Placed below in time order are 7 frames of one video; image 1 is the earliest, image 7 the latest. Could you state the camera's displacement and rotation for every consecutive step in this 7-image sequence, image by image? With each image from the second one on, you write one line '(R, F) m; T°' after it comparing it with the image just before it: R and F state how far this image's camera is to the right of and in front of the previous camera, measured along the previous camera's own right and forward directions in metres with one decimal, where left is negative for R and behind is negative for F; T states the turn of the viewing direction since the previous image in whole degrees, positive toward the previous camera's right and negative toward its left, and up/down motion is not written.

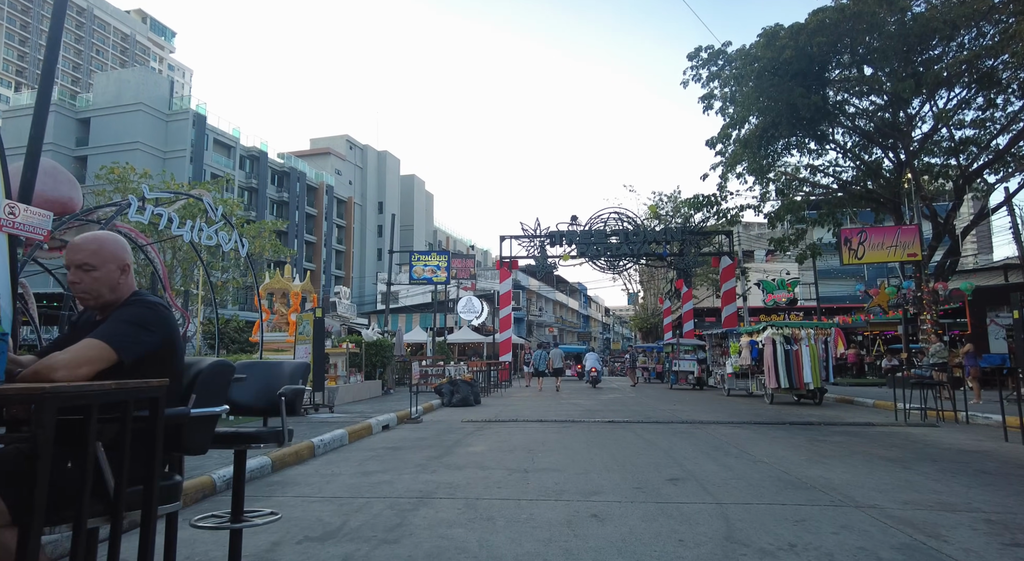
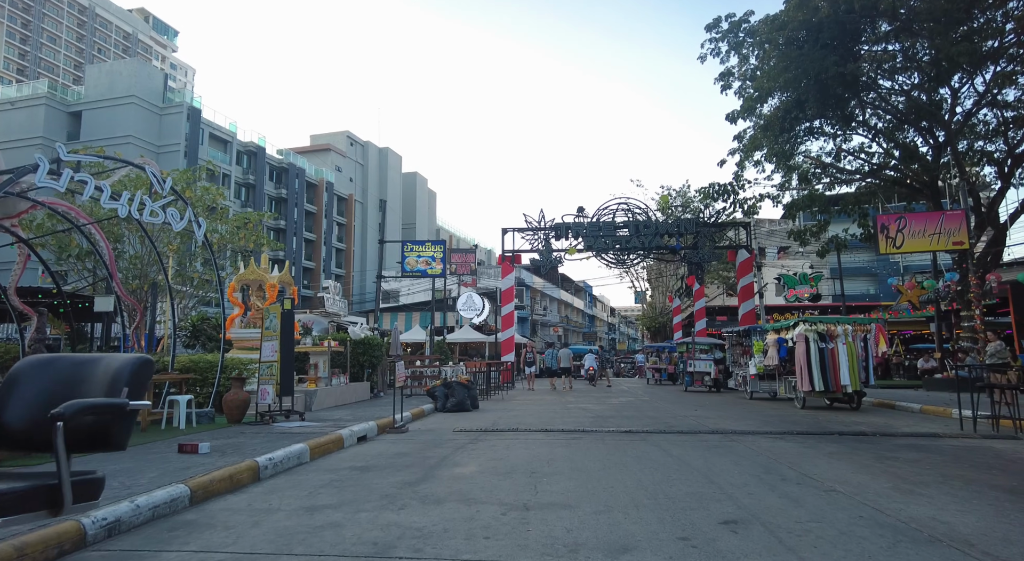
(+0.1, +1.6) m; 0°
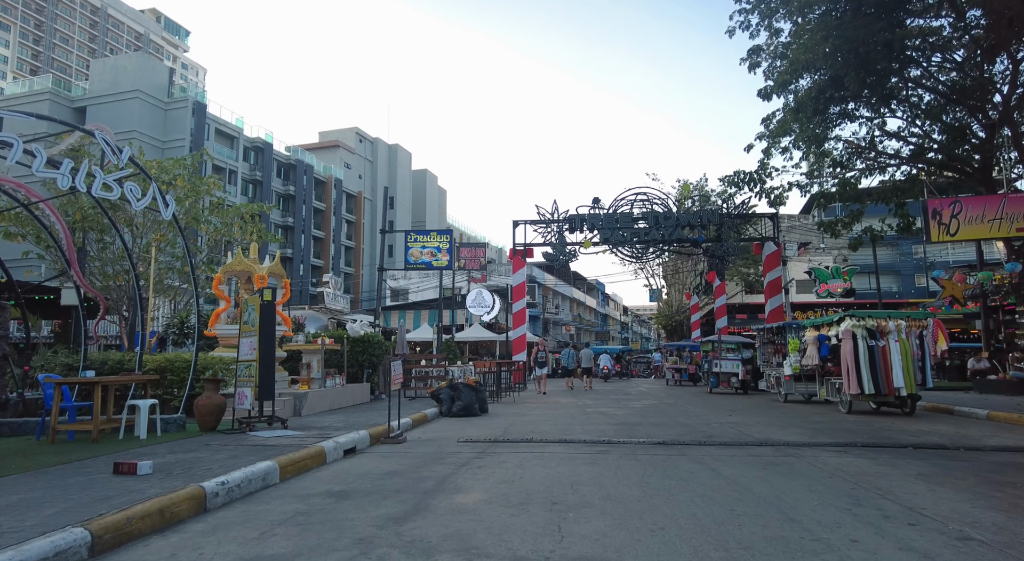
(0.0, +1.3) m; -1°
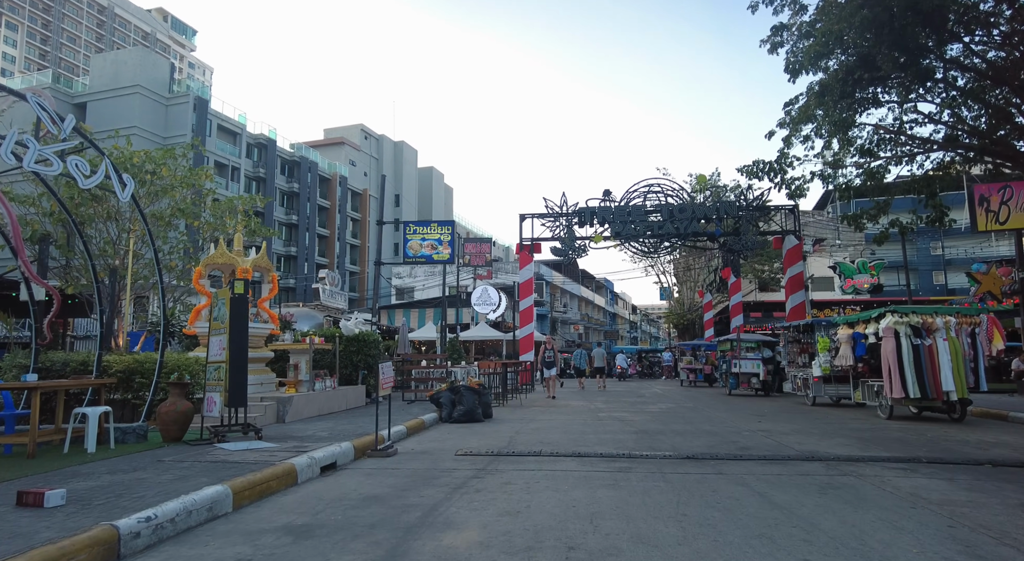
(0.0, +1.1) m; -1°
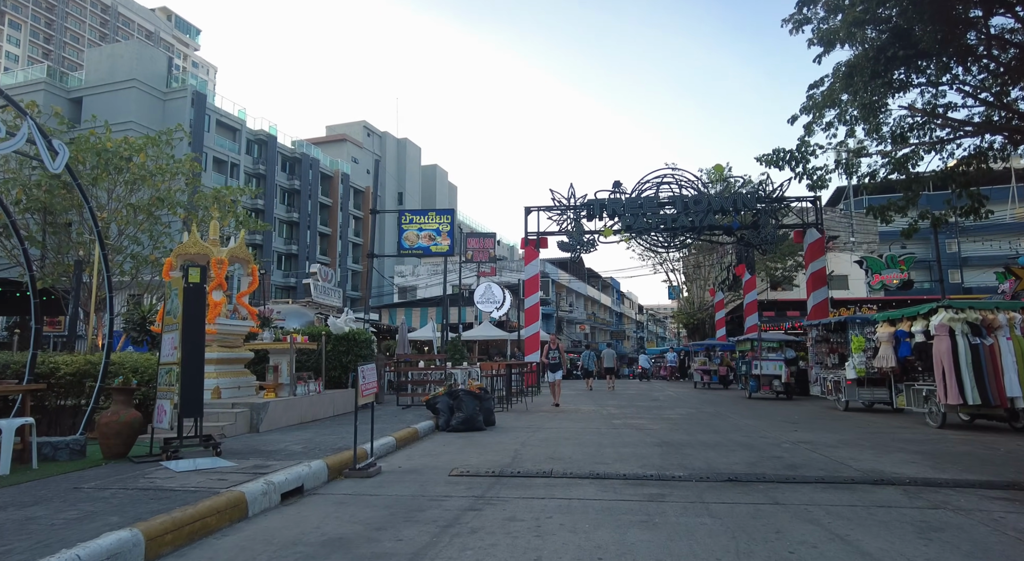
(0.0, +1.2) m; 0°
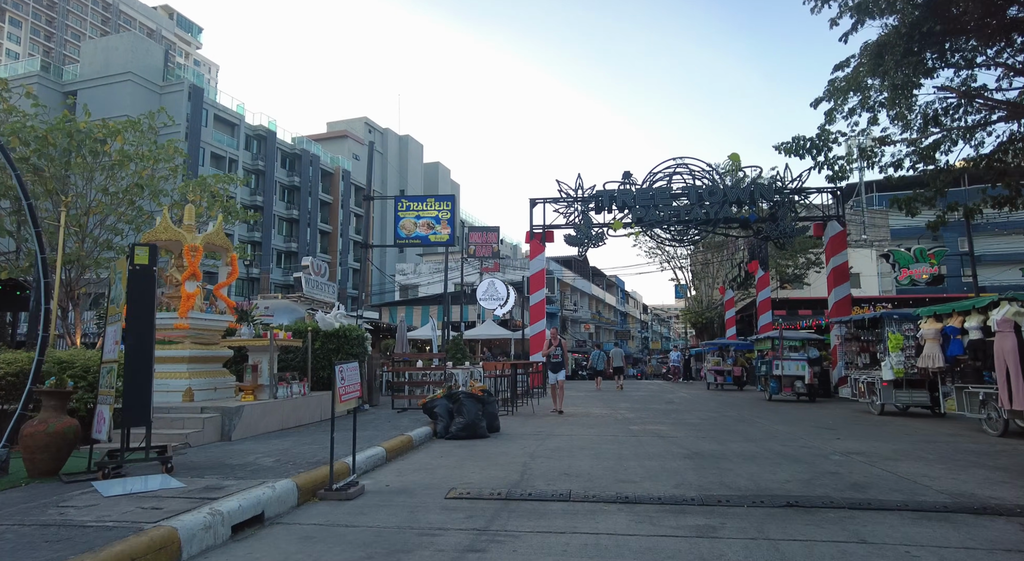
(-0.1, +1.1) m; 0°
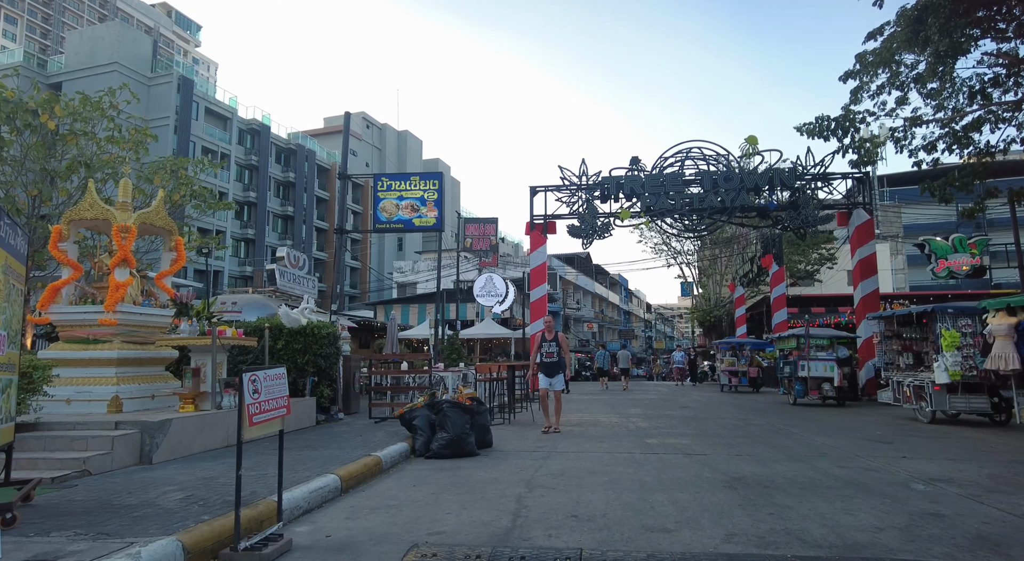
(+0.1, +1.6) m; 0°
